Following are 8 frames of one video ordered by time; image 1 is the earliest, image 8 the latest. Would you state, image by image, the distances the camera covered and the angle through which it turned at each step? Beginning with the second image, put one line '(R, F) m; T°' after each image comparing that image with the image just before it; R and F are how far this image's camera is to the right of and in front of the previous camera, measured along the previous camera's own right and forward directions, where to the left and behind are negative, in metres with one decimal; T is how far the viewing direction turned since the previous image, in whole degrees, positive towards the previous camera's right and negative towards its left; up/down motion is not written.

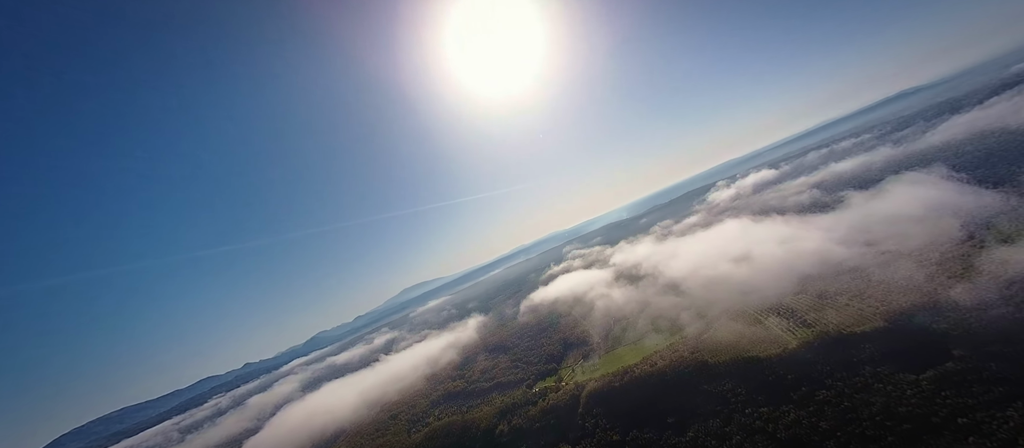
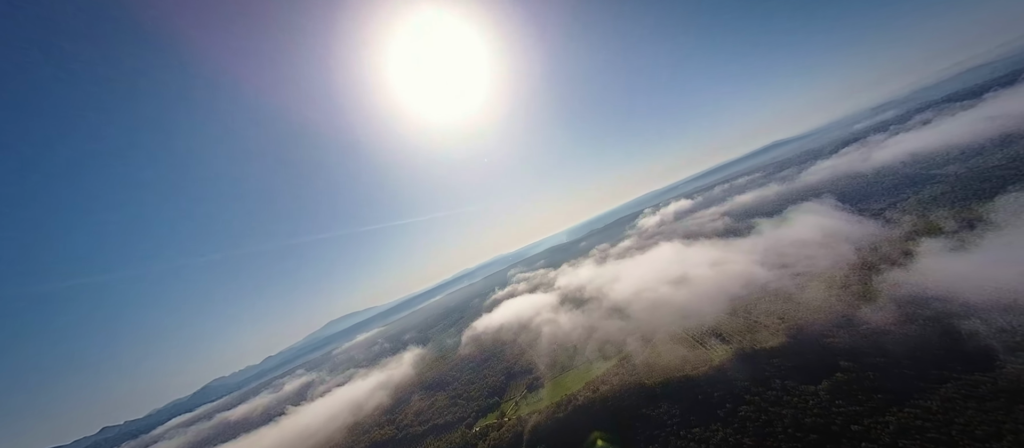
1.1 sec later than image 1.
(+0.4, +2.4) m; +10°
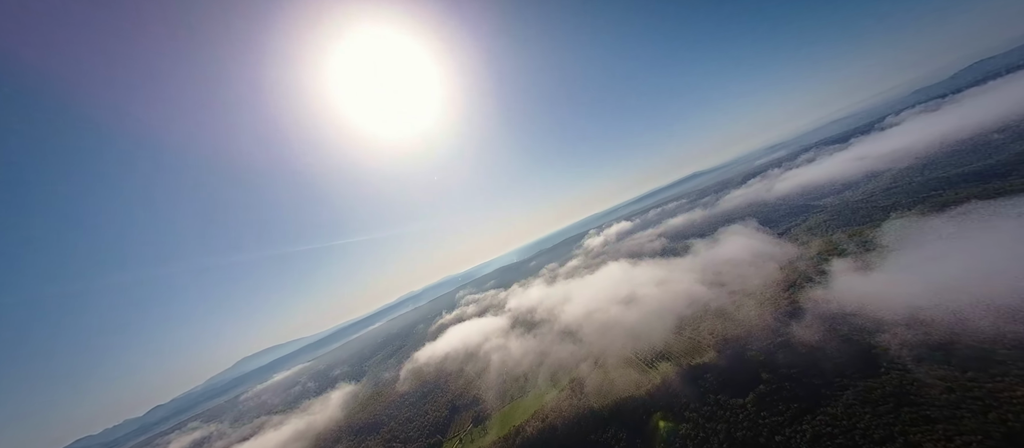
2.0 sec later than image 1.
(+0.3, +2.1) m; +9°
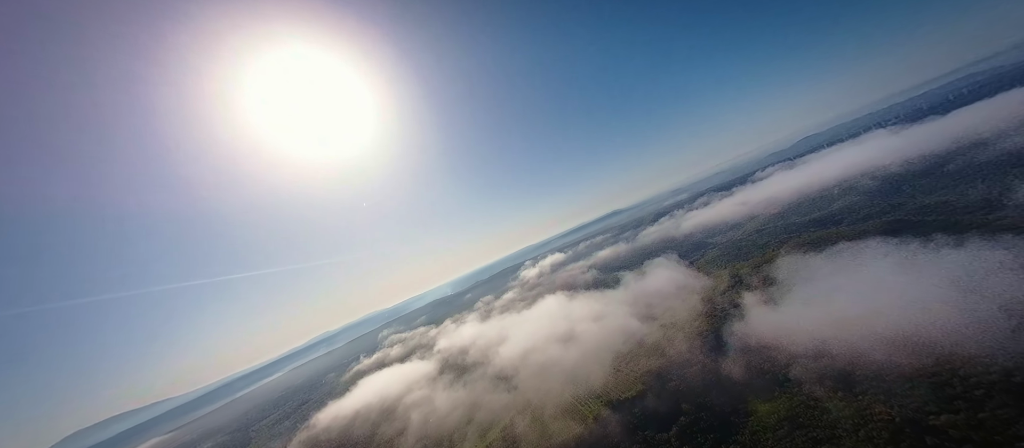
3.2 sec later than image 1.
(+0.5, +2.7) m; +11°
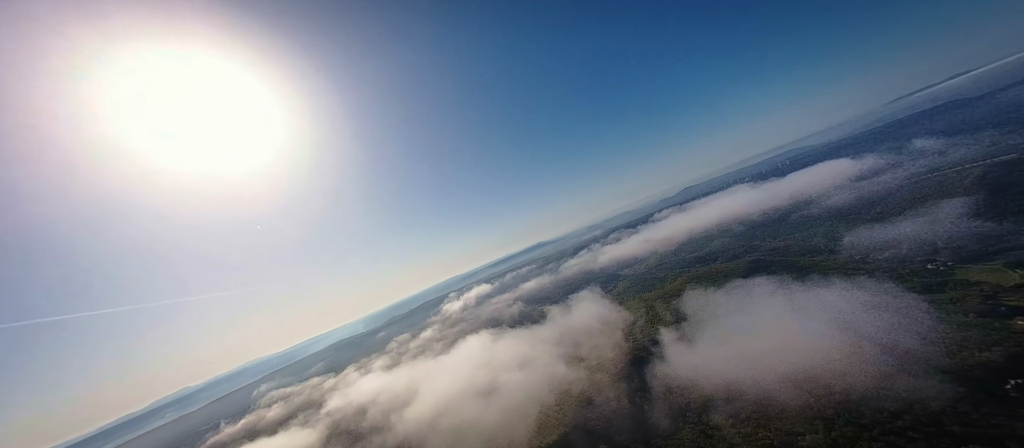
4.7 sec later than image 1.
(+0.7, +3.7) m; +13°
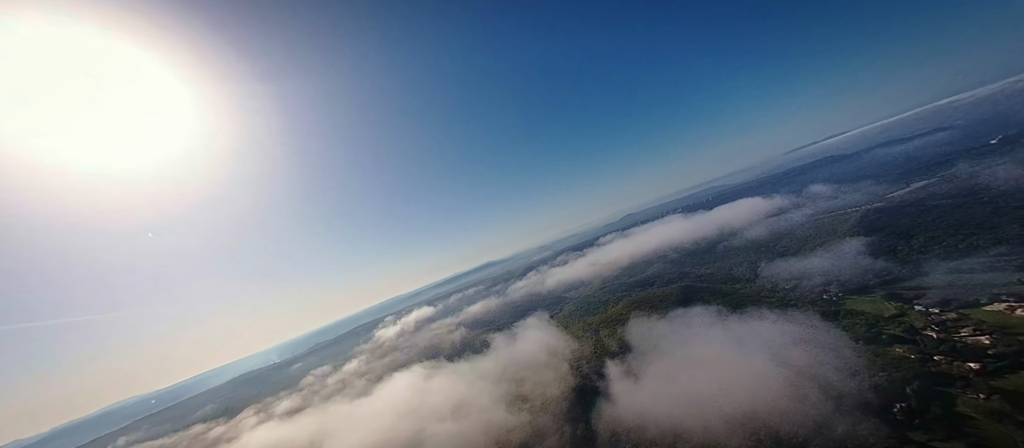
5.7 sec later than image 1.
(+0.9, +3.2) m; +9°
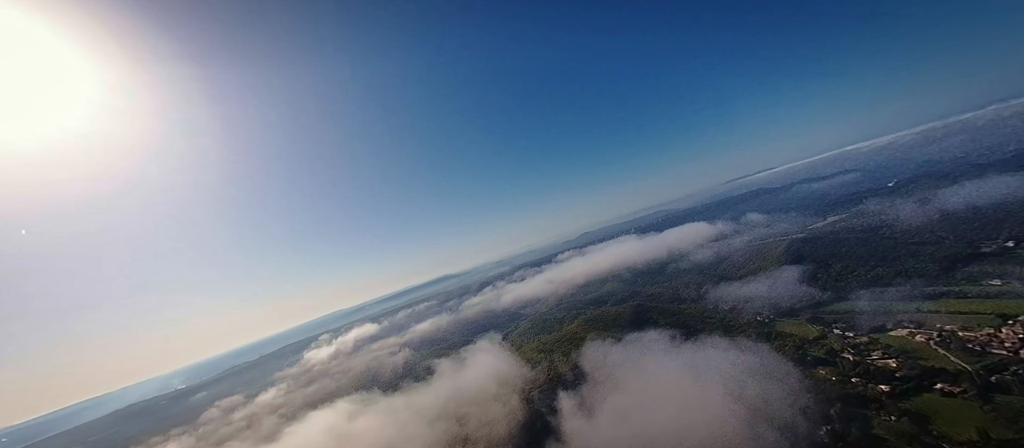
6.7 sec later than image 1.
(+0.8, +3.0) m; +7°
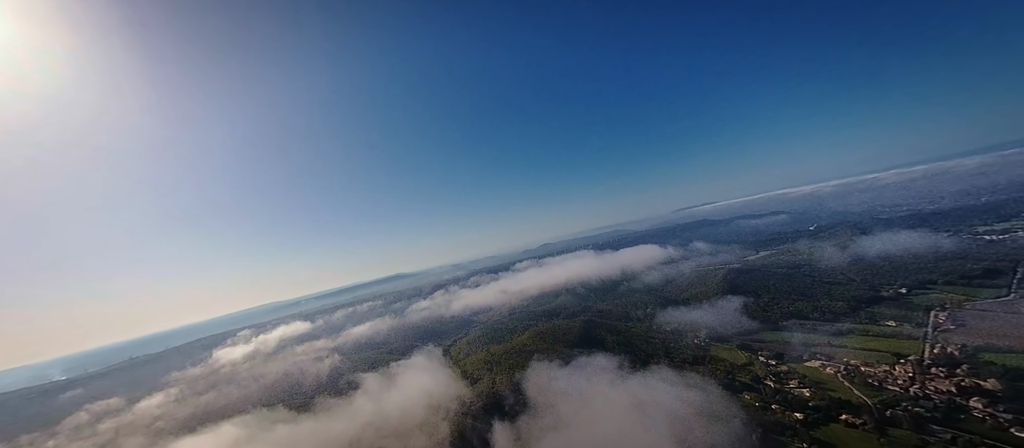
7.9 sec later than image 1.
(+1.0, +2.4) m; +7°
